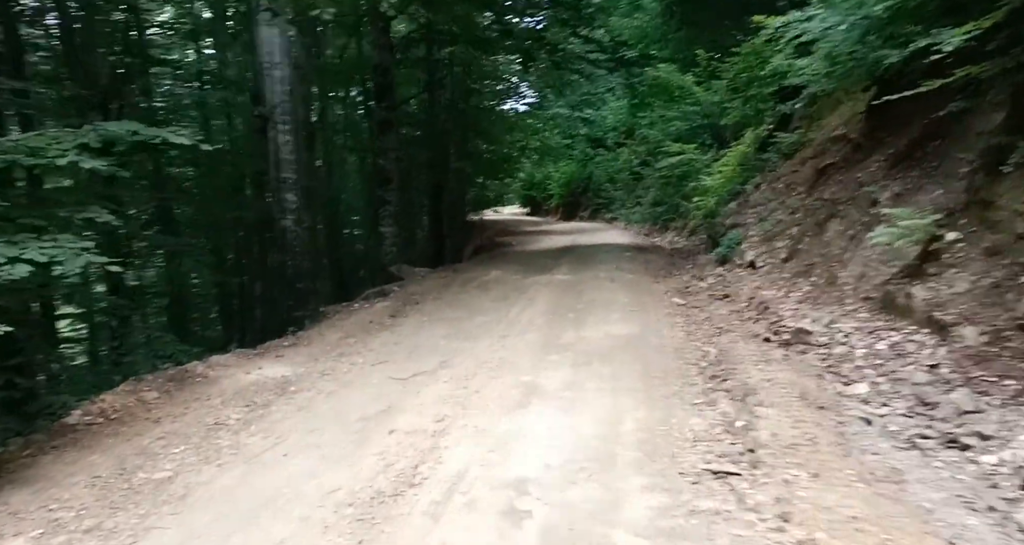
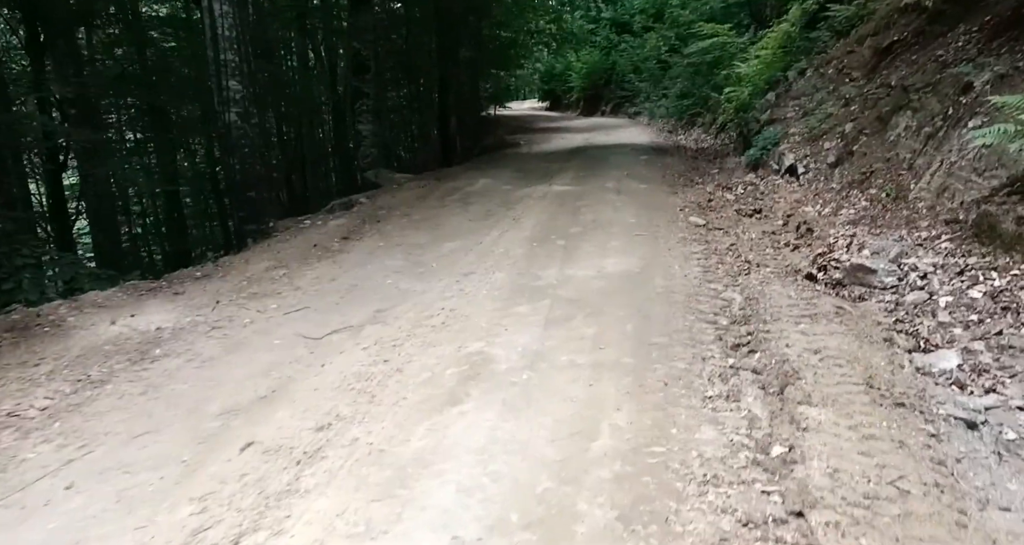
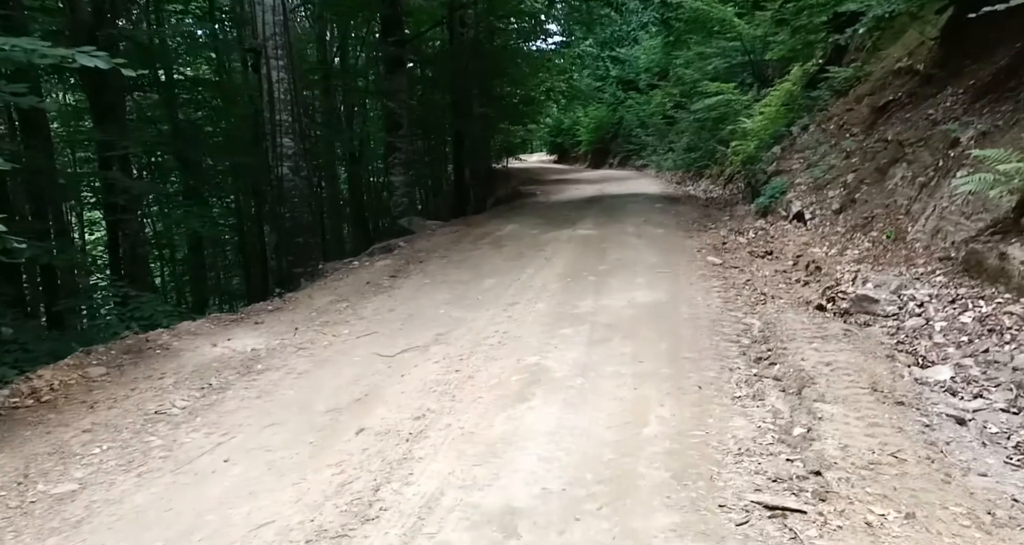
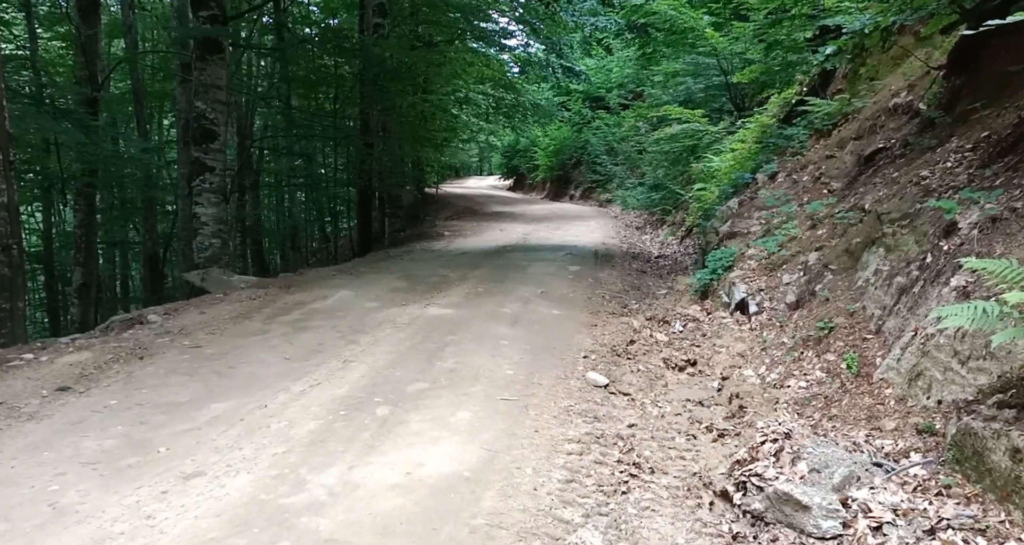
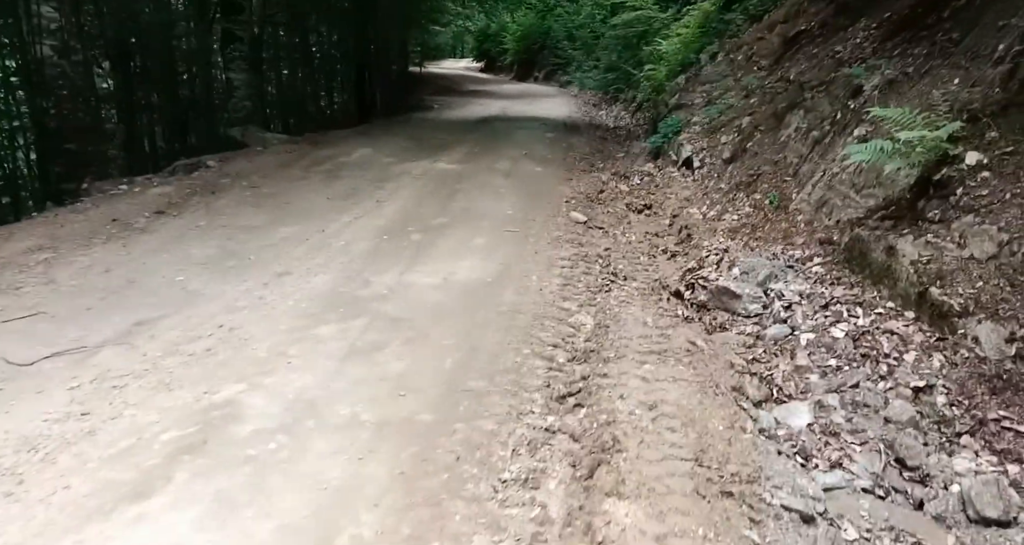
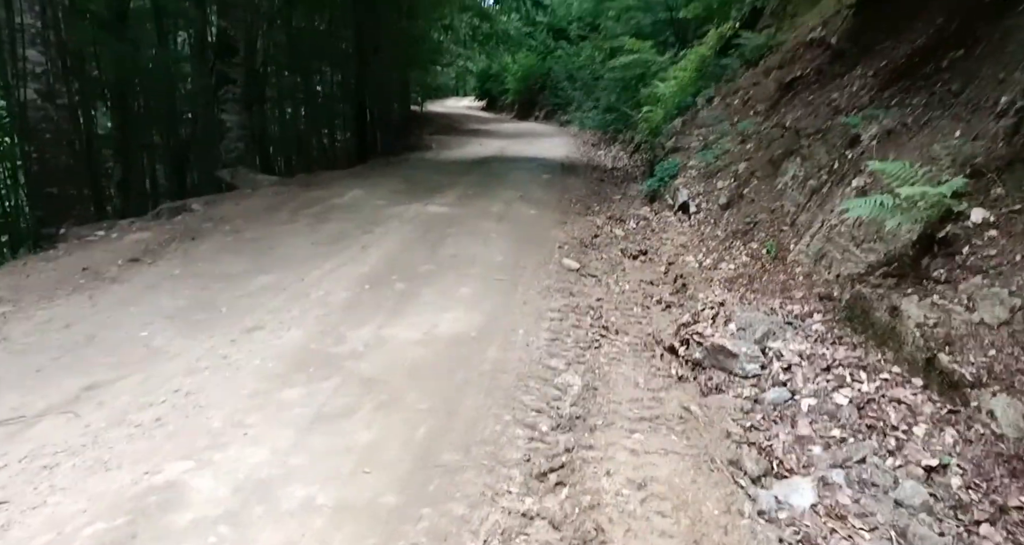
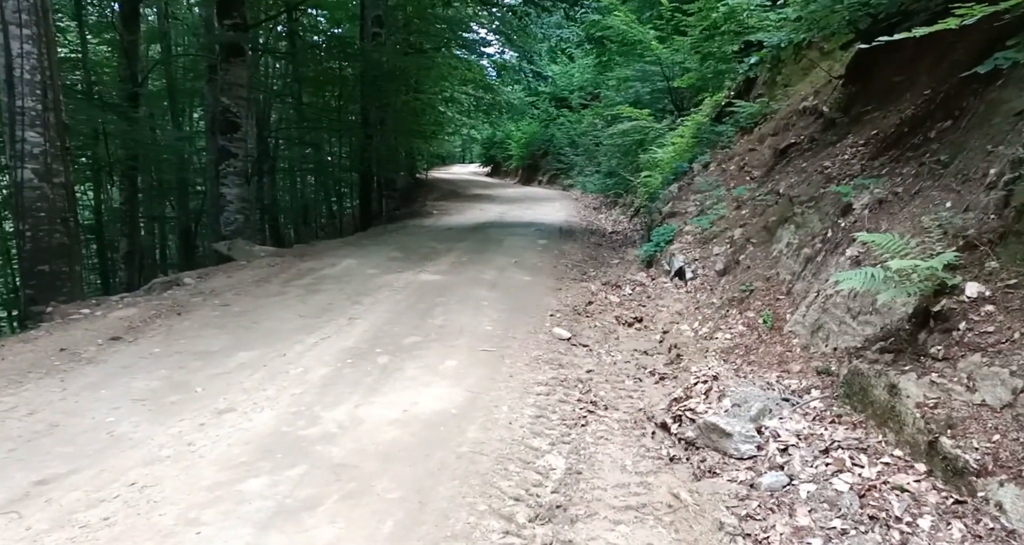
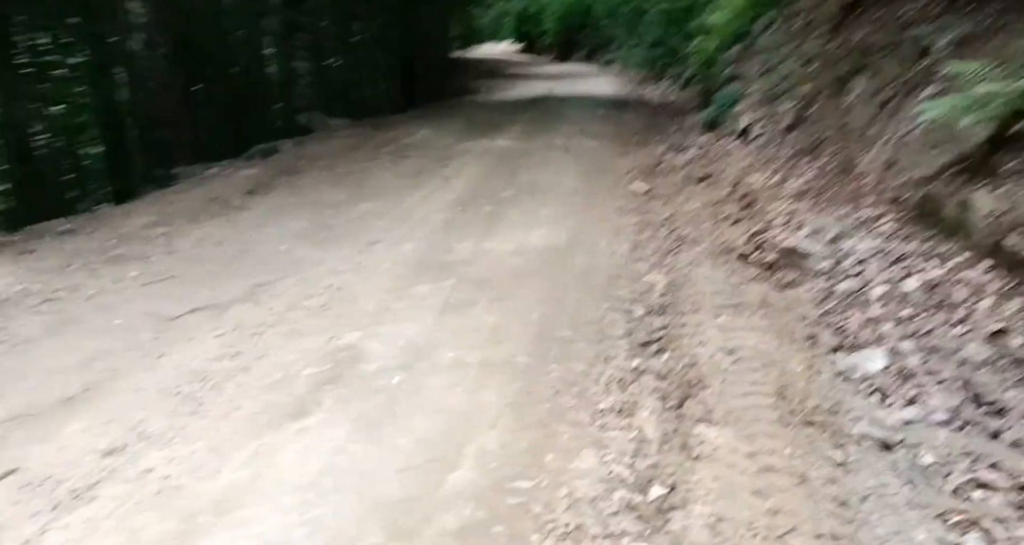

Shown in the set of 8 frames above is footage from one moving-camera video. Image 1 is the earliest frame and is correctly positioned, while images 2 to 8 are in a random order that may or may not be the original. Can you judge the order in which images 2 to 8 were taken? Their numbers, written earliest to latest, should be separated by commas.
3, 2, 8, 5, 6, 7, 4
